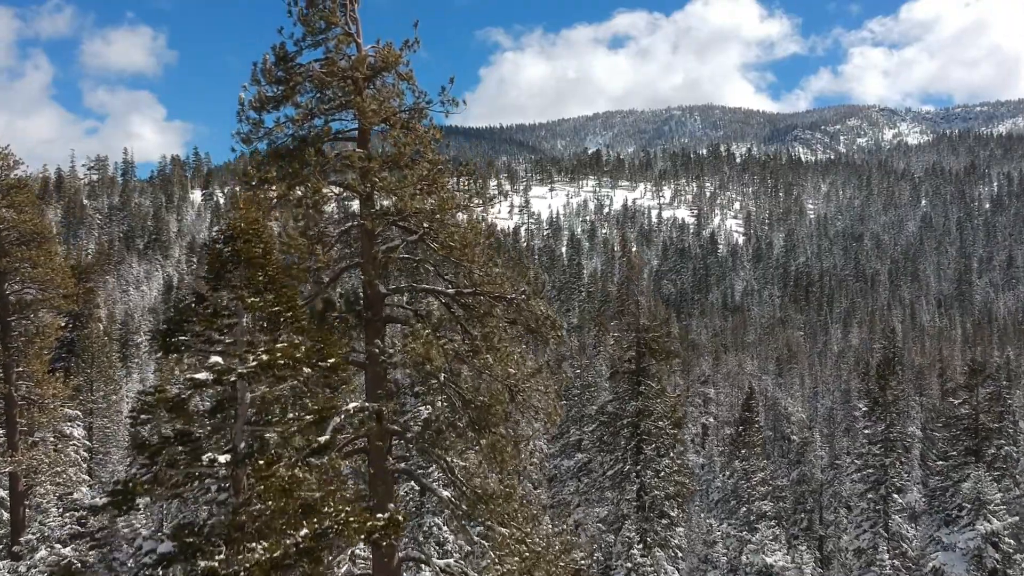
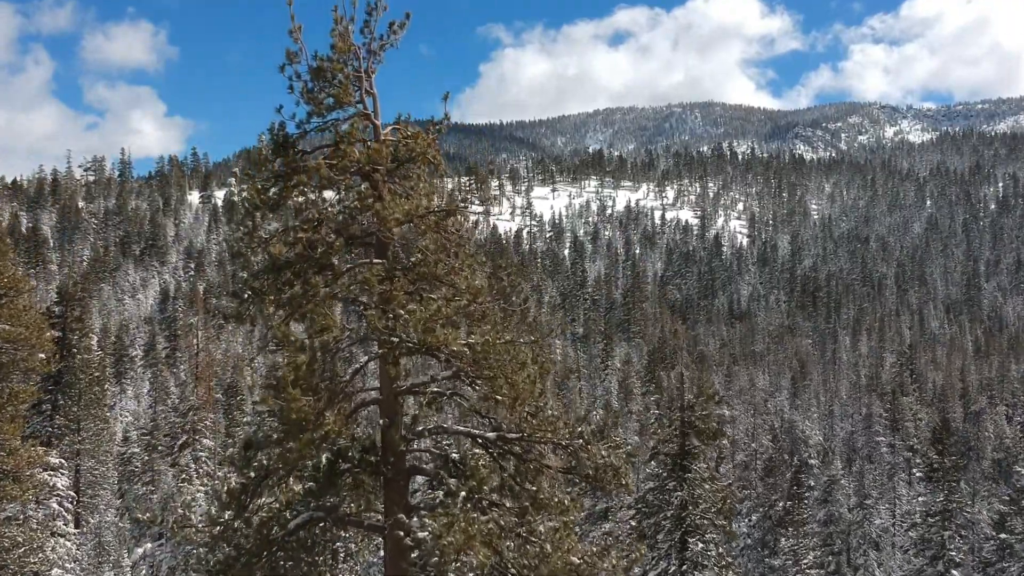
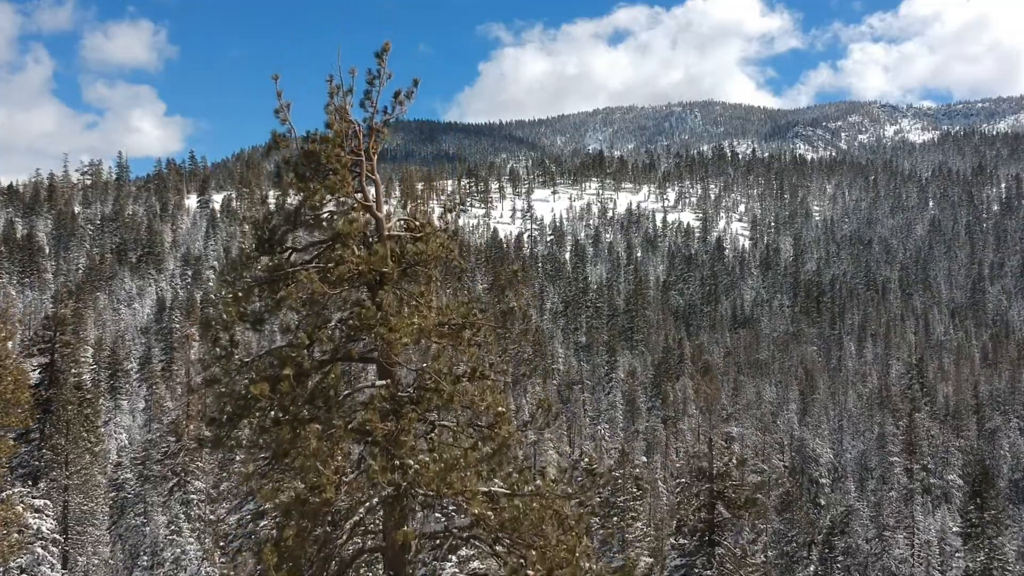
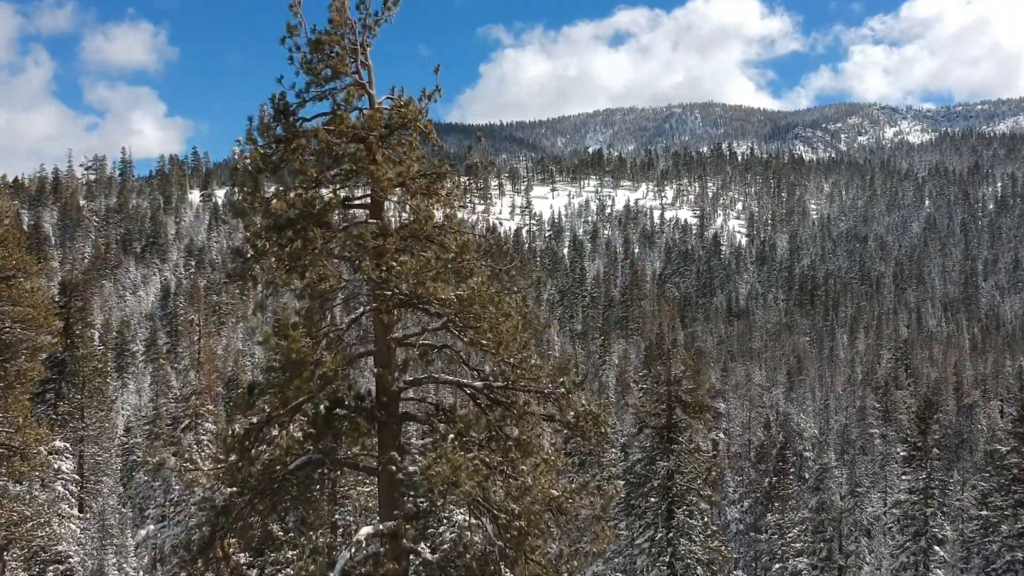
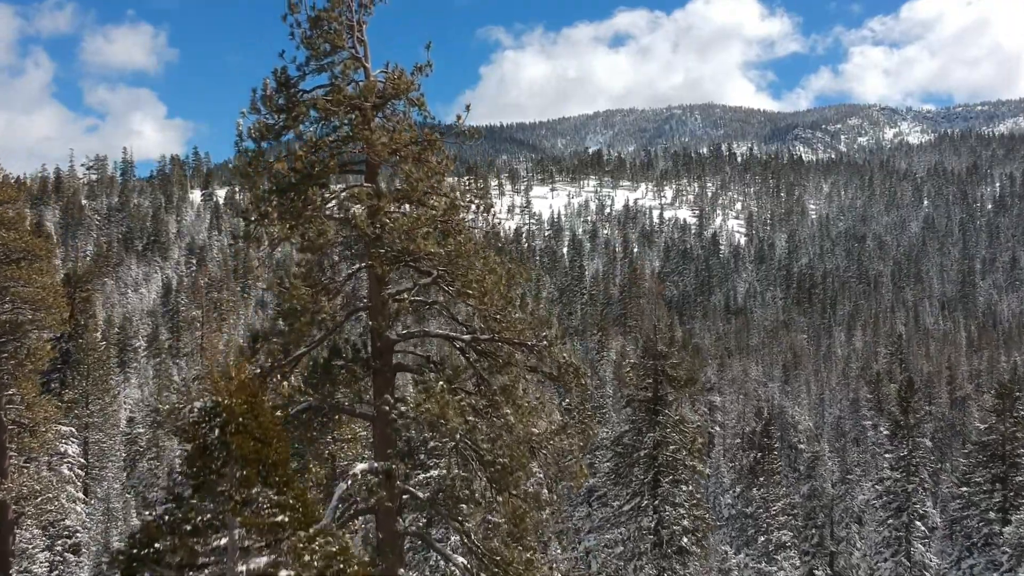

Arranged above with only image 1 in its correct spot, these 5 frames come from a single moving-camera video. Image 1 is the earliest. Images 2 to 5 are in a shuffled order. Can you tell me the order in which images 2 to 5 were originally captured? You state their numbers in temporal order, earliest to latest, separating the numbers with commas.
5, 4, 2, 3
